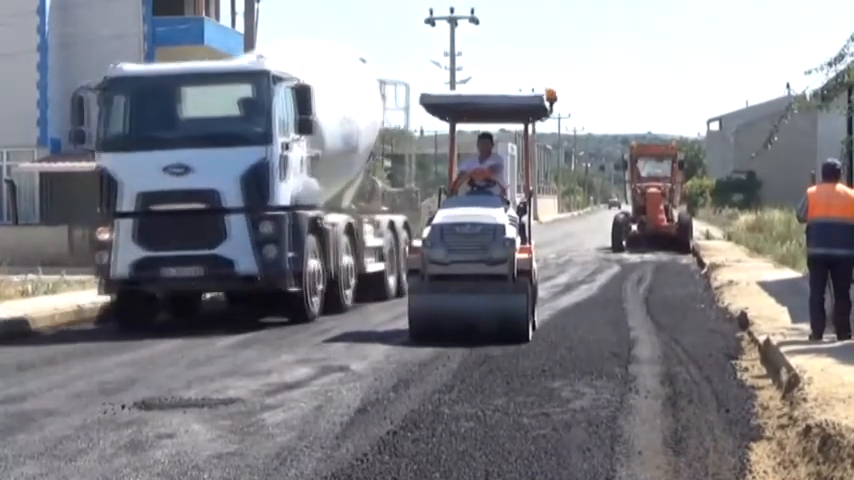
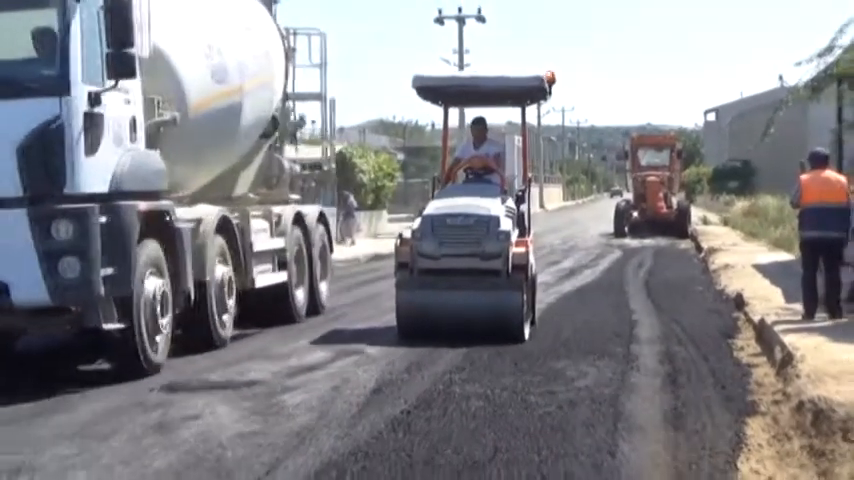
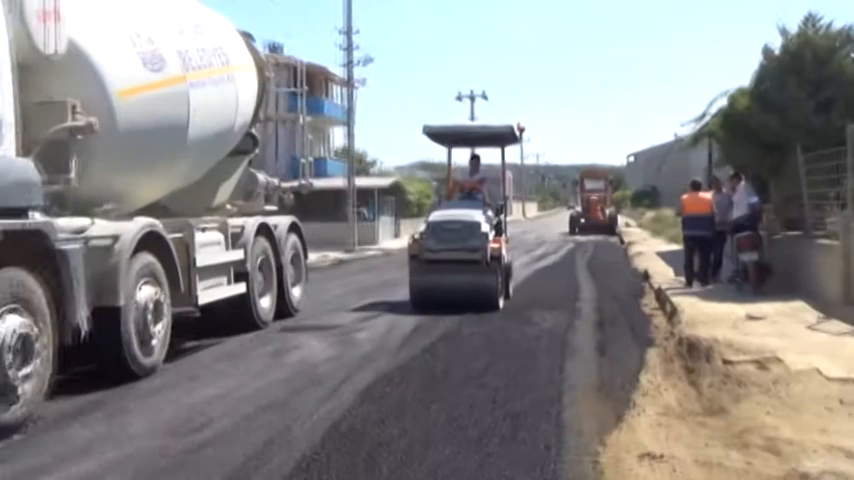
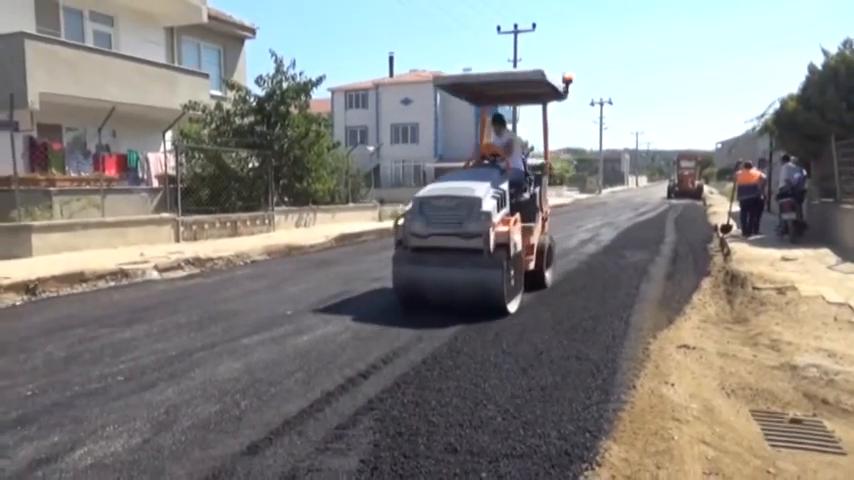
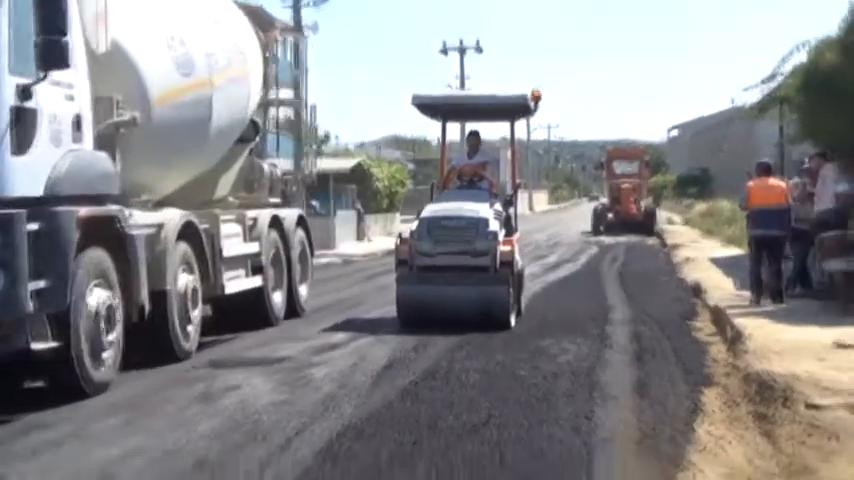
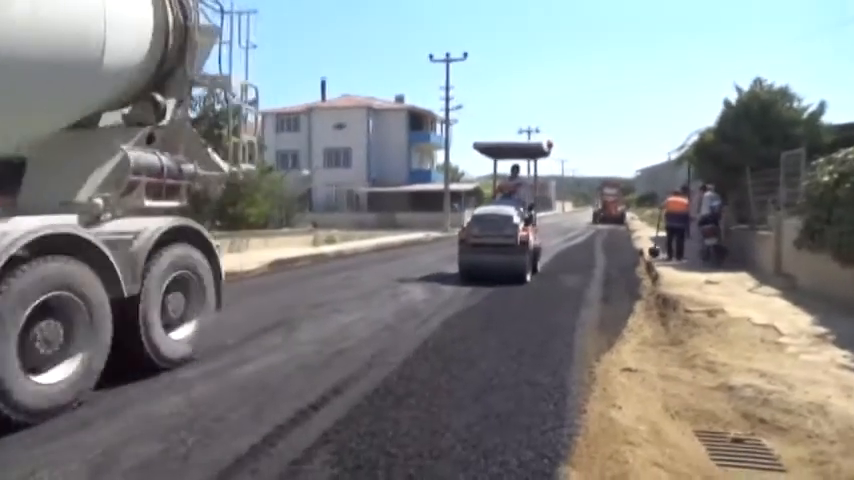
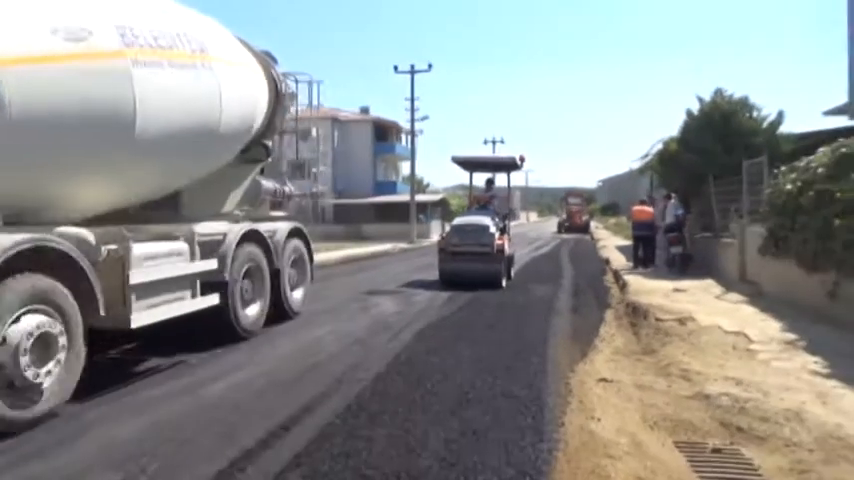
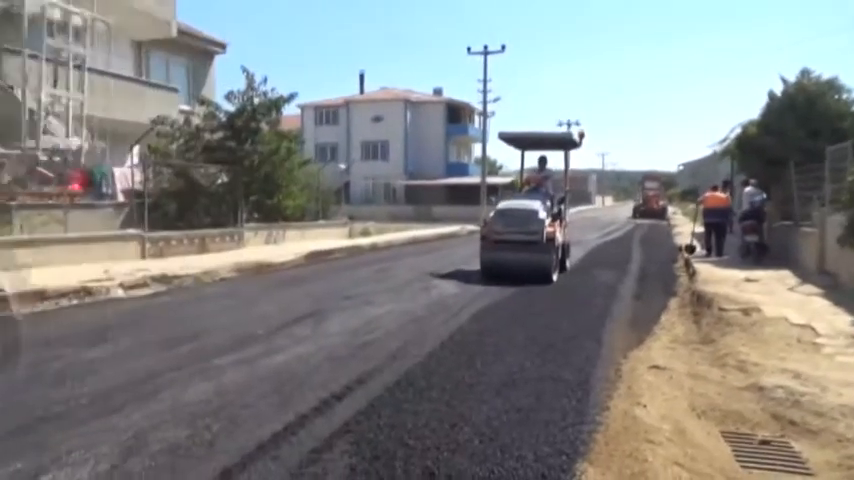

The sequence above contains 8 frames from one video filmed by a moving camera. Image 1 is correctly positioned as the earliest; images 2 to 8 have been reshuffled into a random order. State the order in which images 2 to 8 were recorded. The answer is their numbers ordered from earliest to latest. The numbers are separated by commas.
2, 5, 3, 7, 6, 8, 4
